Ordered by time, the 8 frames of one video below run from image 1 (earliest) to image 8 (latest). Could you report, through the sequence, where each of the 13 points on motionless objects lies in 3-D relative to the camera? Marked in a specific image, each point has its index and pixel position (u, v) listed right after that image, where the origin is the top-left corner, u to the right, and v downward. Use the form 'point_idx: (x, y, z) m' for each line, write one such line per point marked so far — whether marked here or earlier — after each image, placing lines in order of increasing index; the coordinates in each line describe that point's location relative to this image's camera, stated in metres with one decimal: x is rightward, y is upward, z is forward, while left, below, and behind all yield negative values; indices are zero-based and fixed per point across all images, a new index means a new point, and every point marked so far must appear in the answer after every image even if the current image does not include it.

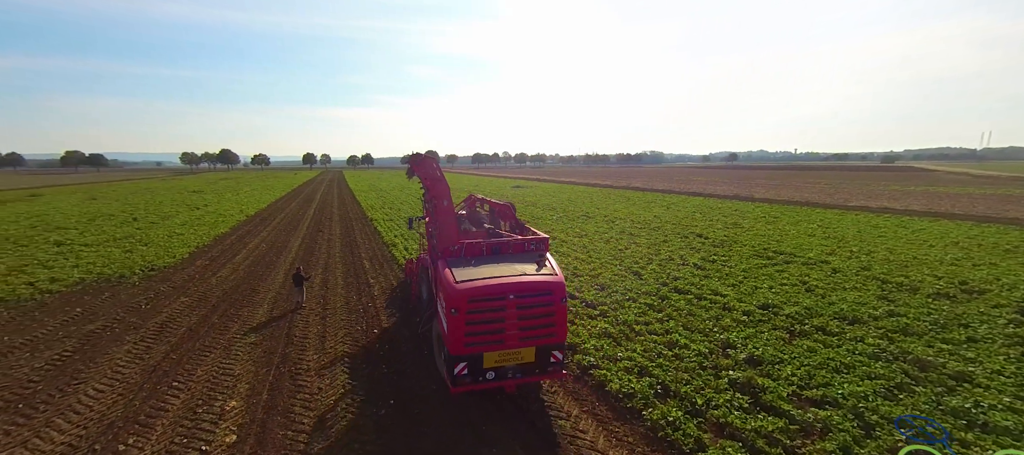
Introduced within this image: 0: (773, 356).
0: (+4.7, -2.3, +6.2) m
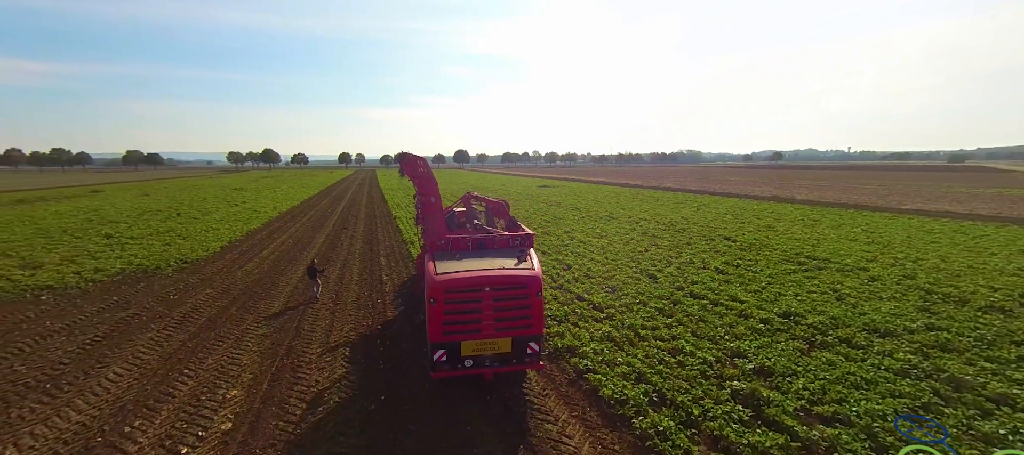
0: (+4.6, -2.4, +5.9) m
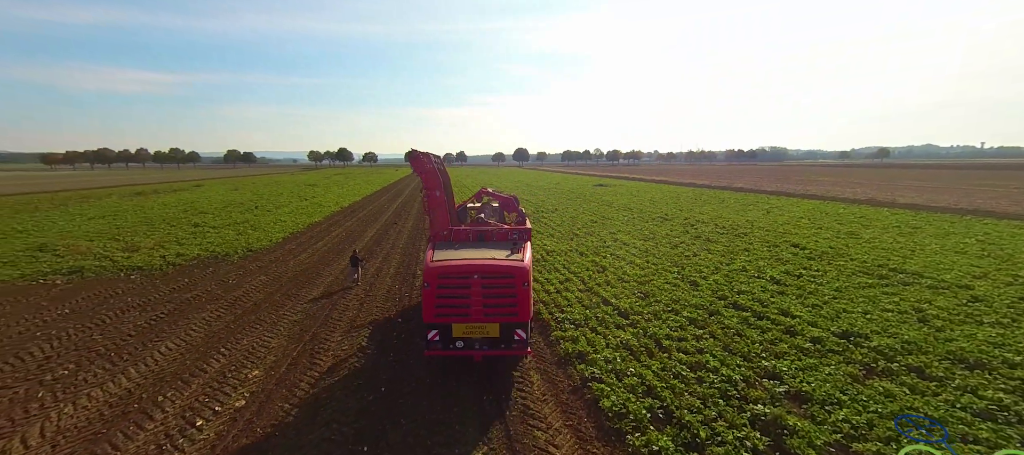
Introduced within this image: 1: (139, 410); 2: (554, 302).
0: (+4.7, -2.5, +5.2) m
1: (-4.2, -2.1, +3.9) m
2: (+1.1, -2.1, +9.7) m
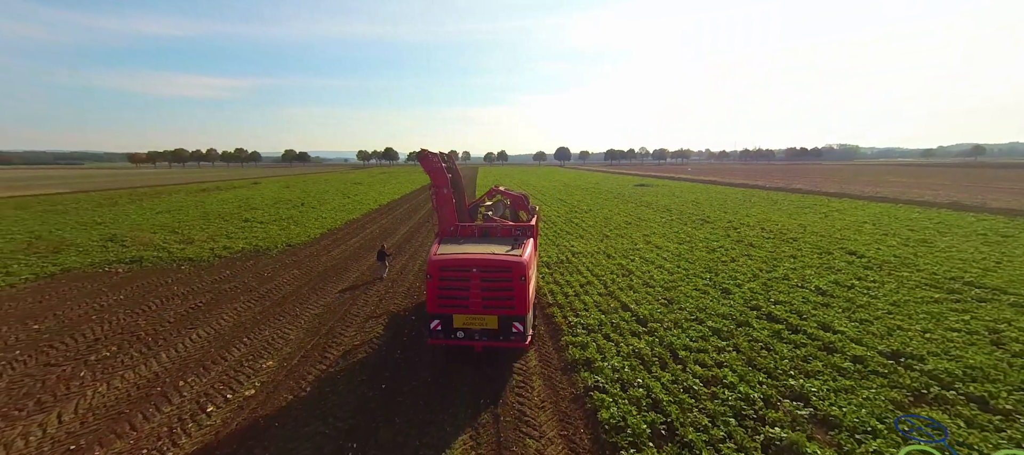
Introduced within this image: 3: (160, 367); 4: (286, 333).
0: (+4.7, -2.6, +4.7) m
1: (-4.3, -2.0, +4.2) m
2: (+1.6, -2.1, +9.5) m
3: (-5.0, -2.0, +4.9) m
4: (-4.4, -2.0, +6.7) m
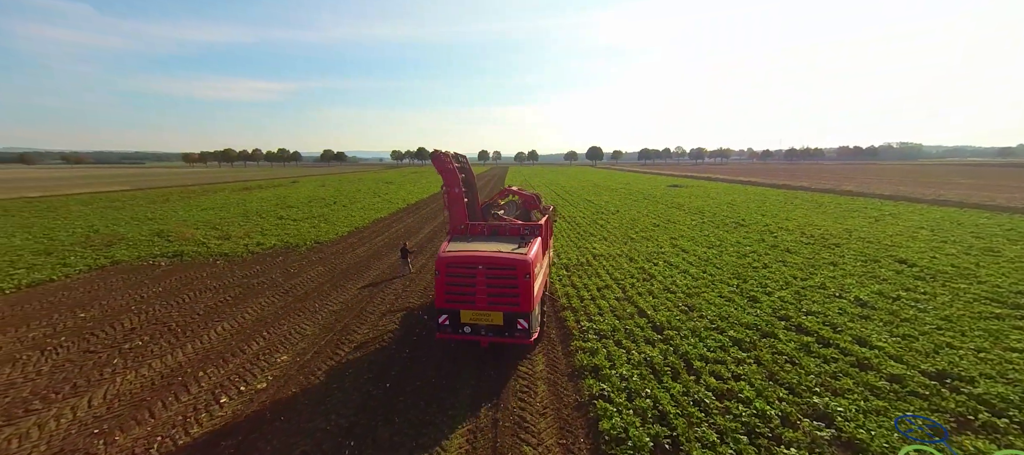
0: (+4.7, -2.7, +4.3) m
1: (-4.3, -2.0, +4.5) m
2: (+1.9, -2.2, +9.4) m
3: (-4.9, -2.0, +5.2) m
4: (-4.2, -2.0, +7.0) m
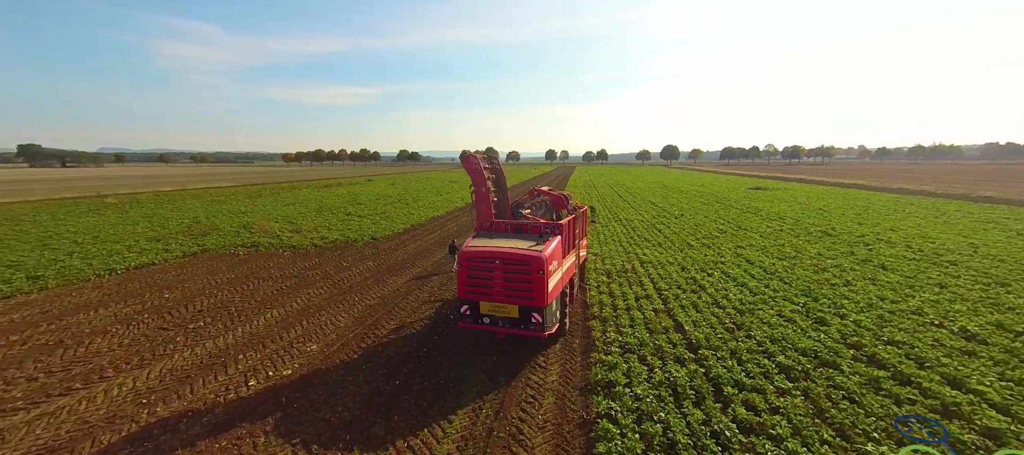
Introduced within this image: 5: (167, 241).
0: (+4.6, -3.0, +3.5) m
1: (-4.3, -2.0, +5.1) m
2: (+2.6, -2.4, +9.0) m
3: (-4.8, -1.9, +5.9) m
4: (-3.8, -2.0, +7.6) m
5: (-15.8, -0.6, +16.0) m
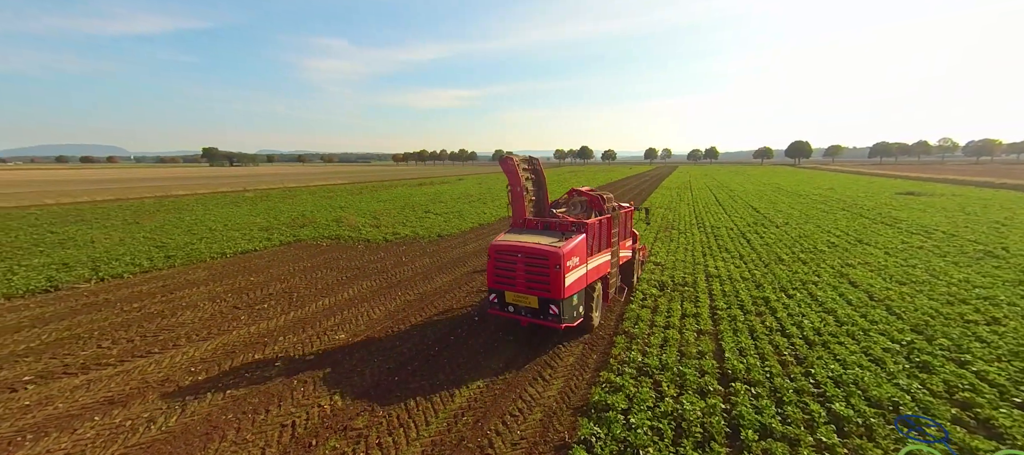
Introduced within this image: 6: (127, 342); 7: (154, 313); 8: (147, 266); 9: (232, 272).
0: (+3.9, -3.3, +2.7) m
1: (-4.3, -2.0, +6.1) m
2: (+3.2, -2.7, +8.4) m
3: (-4.6, -1.9, +7.0) m
4: (-3.3, -2.0, +8.4) m
5: (-13.2, -0.2, +19.2) m
6: (-6.3, -1.9, +5.7) m
7: (-7.2, -1.7, +7.0) m
8: (-11.1, -1.1, +10.6) m
9: (-8.3, -1.3, +10.3) m
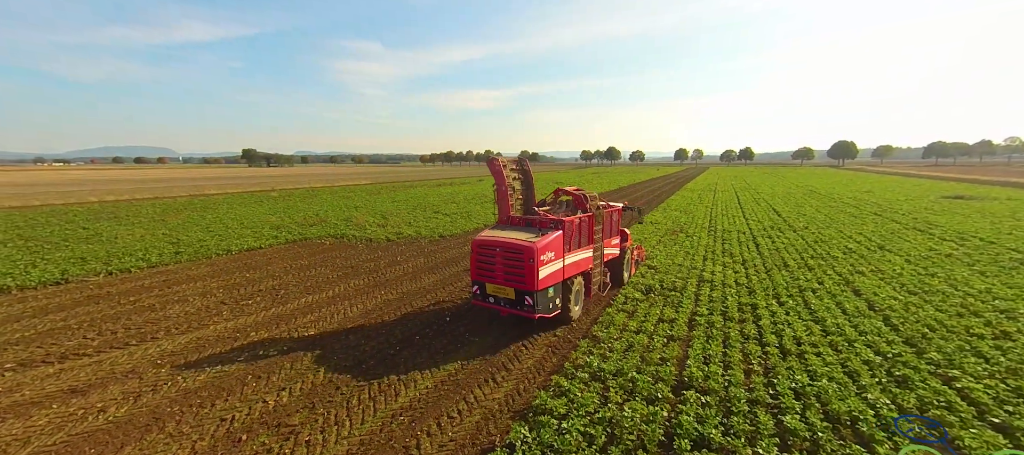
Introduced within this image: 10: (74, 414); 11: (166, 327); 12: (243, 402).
0: (+2.9, -3.5, +2.7) m
1: (-5.2, -2.1, +6.5) m
2: (+2.4, -2.8, +8.4) m
3: (-5.5, -2.0, +7.4) m
4: (-4.1, -2.1, +8.8) m
5: (-13.4, -0.1, +20.0) m
6: (-7.2, -1.9, +6.2) m
7: (-8.0, -1.7, +7.5) m
8: (-11.7, -1.1, +11.3) m
9: (-9.0, -1.3, +10.9) m
10: (-5.2, -2.2, +4.1) m
11: (-6.5, -1.9, +6.5) m
12: (-3.7, -2.4, +4.9) m
